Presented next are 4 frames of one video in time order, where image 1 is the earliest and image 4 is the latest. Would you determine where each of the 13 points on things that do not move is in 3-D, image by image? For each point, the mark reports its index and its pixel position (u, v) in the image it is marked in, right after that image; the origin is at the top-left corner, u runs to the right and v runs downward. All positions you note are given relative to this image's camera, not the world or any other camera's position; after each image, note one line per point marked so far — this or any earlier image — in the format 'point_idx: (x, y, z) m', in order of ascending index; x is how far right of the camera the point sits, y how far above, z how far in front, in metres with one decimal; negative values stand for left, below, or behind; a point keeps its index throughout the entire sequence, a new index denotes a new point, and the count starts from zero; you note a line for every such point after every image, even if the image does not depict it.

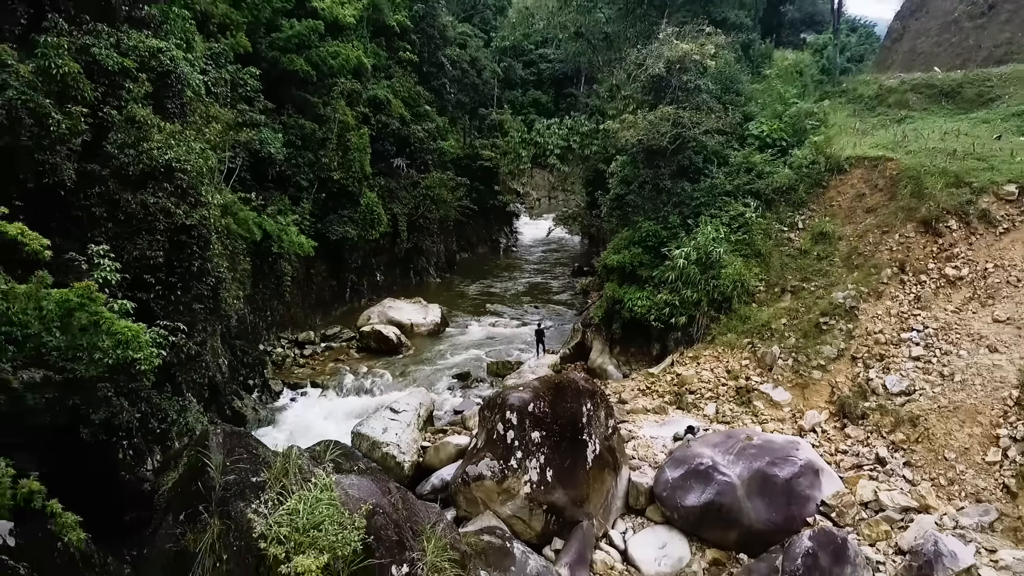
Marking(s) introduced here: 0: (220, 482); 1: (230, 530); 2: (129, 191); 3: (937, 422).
0: (-2.3, -1.5, +4.1) m
1: (-2.1, -1.8, +3.9) m
2: (-5.0, +1.3, +6.5) m
3: (+6.4, -2.0, +7.6) m
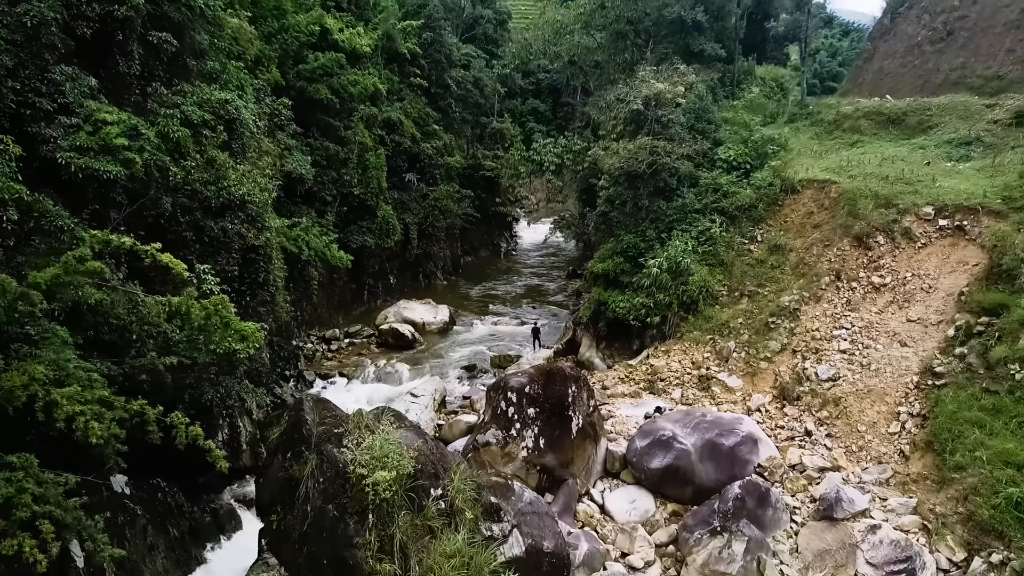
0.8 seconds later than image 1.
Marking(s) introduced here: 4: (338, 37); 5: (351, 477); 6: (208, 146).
0: (-2.3, -1.7, +5.9) m
1: (-2.1, -1.9, +5.7) m
2: (-5.0, +1.2, +8.3) m
3: (+6.5, -2.1, +9.5) m
4: (-5.7, +8.3, +16.4) m
5: (-1.8, -2.1, +5.6) m
6: (-5.1, +2.4, +8.5) m
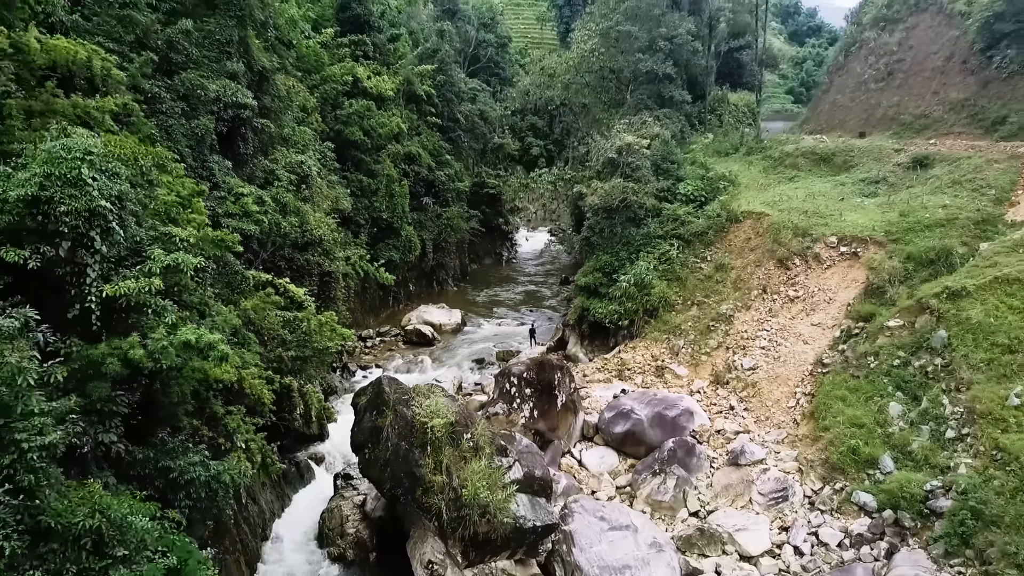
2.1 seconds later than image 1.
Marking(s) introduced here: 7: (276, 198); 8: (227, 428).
0: (-2.3, -2.0, +9.3) m
1: (-2.1, -2.3, +9.1) m
2: (-4.9, +0.8, +11.7) m
3: (+6.5, -2.5, +12.9) m
4: (-5.7, +8.0, +19.7) m
5: (-1.7, -2.4, +8.9) m
6: (-5.1, +2.1, +11.8) m
7: (-5.3, +2.0, +11.3) m
8: (-4.4, -2.2, +7.7) m
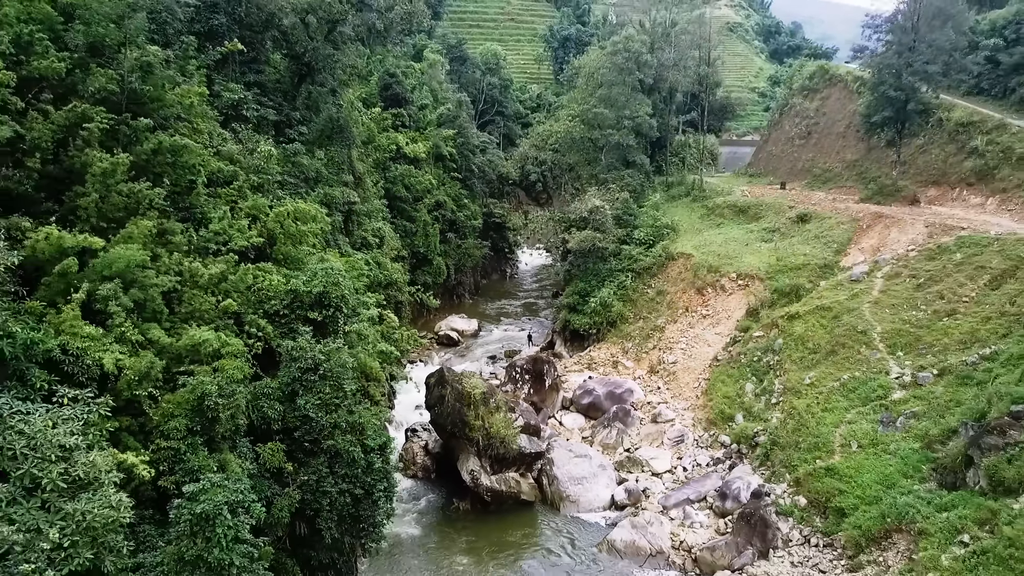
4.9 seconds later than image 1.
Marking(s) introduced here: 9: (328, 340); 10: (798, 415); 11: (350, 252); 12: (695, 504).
0: (-2.1, -2.9, +16.2) m
1: (-1.9, -3.2, +16.0) m
2: (-4.8, -0.1, +18.5) m
3: (+6.7, -3.4, +19.8) m
4: (-5.5, +7.2, +26.5) m
5: (-1.5, -3.4, +15.8) m
6: (-4.9, +1.2, +18.7) m
7: (-5.1, +1.2, +18.1) m
8: (-4.2, -3.1, +14.6) m
9: (-4.2, -1.2, +11.4) m
10: (+8.9, -4.0, +15.6) m
11: (-5.2, +1.2, +16.1) m
12: (+5.5, -6.5, +15.1) m
